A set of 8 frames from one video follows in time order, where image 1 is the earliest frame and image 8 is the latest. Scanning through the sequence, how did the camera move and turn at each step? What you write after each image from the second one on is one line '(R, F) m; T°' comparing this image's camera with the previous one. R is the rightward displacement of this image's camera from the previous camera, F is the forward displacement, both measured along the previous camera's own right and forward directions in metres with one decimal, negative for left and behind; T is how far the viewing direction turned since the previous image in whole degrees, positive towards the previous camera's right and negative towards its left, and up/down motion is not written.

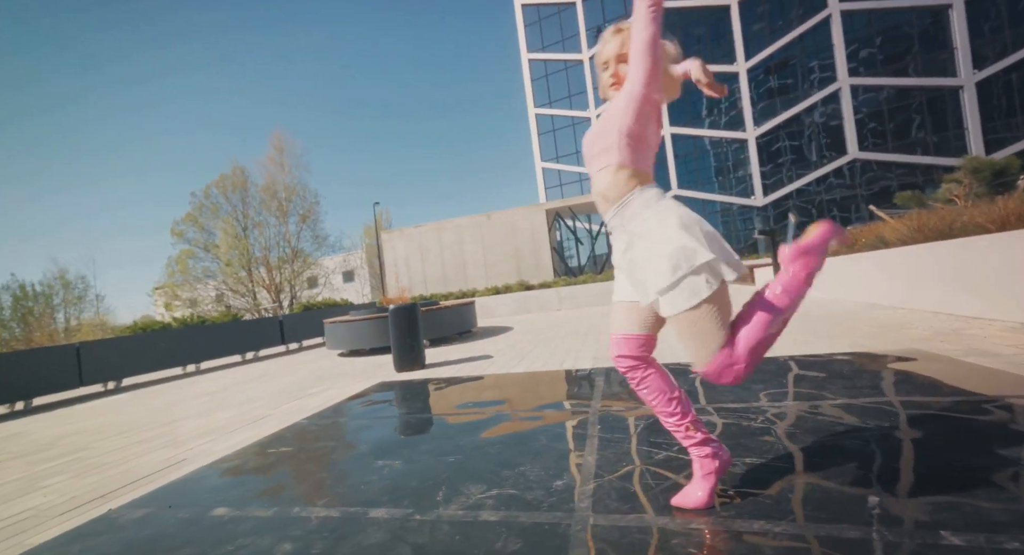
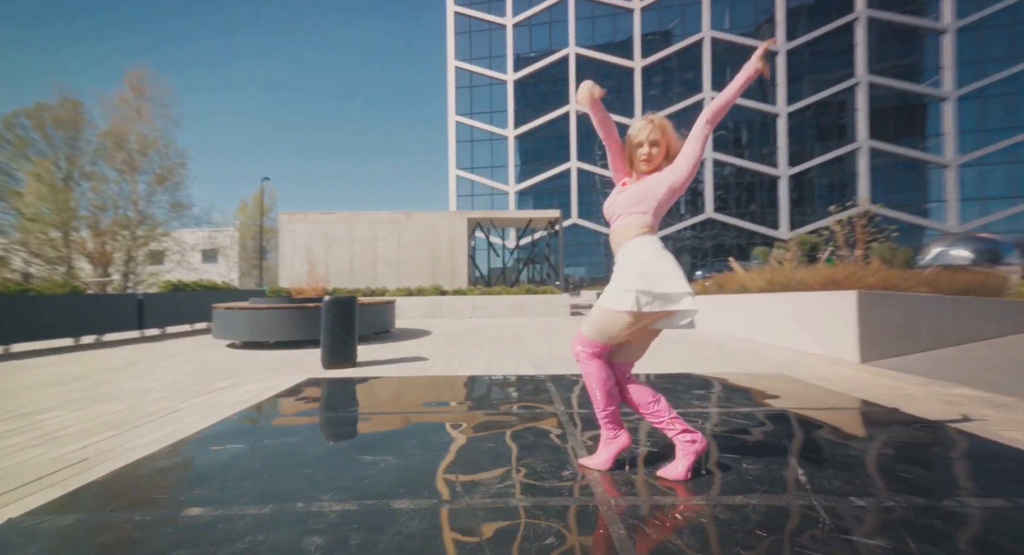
(-1.1, -0.2) m; +18°
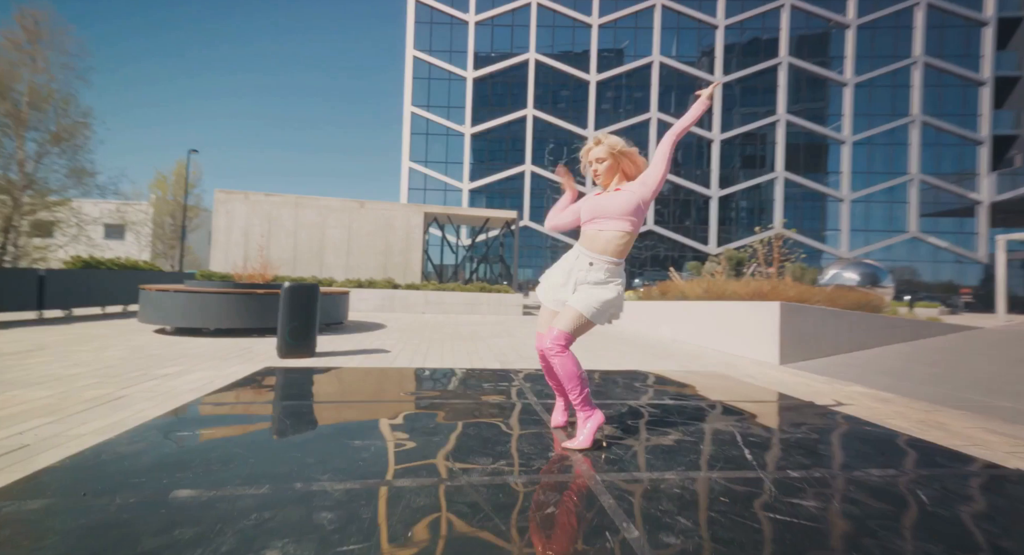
(-0.5, -0.2) m; +9°
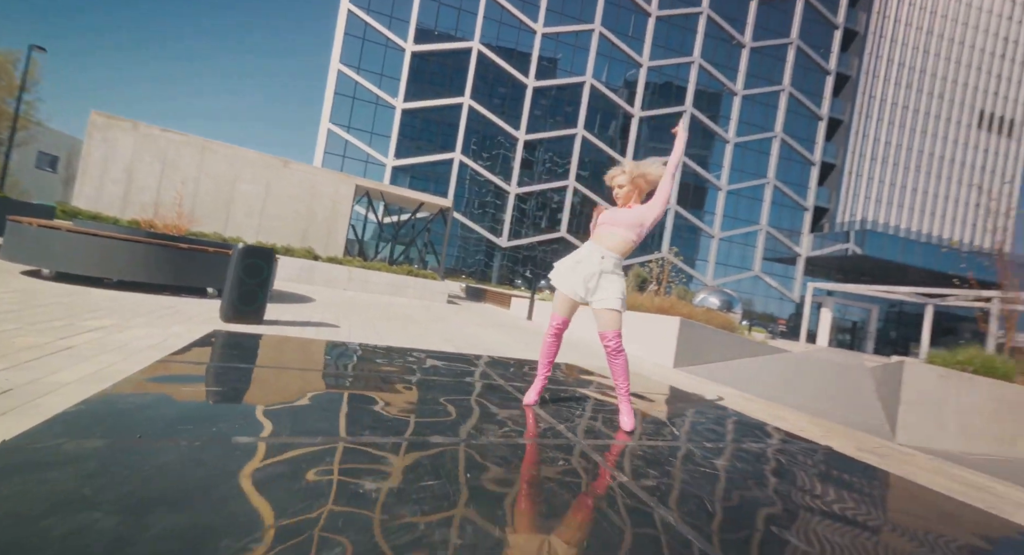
(-1.1, -0.5) m; +15°
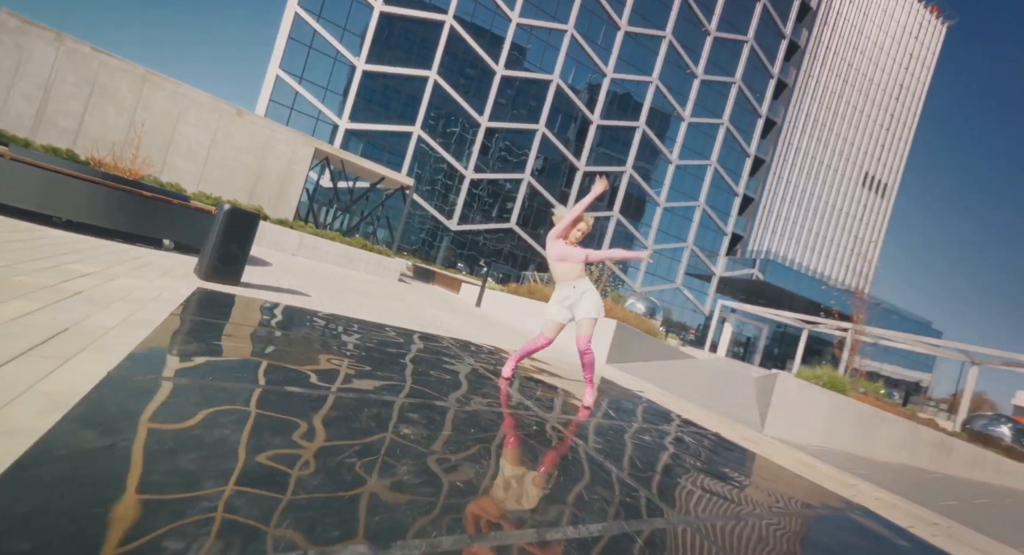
(-0.6, -0.9) m; +9°
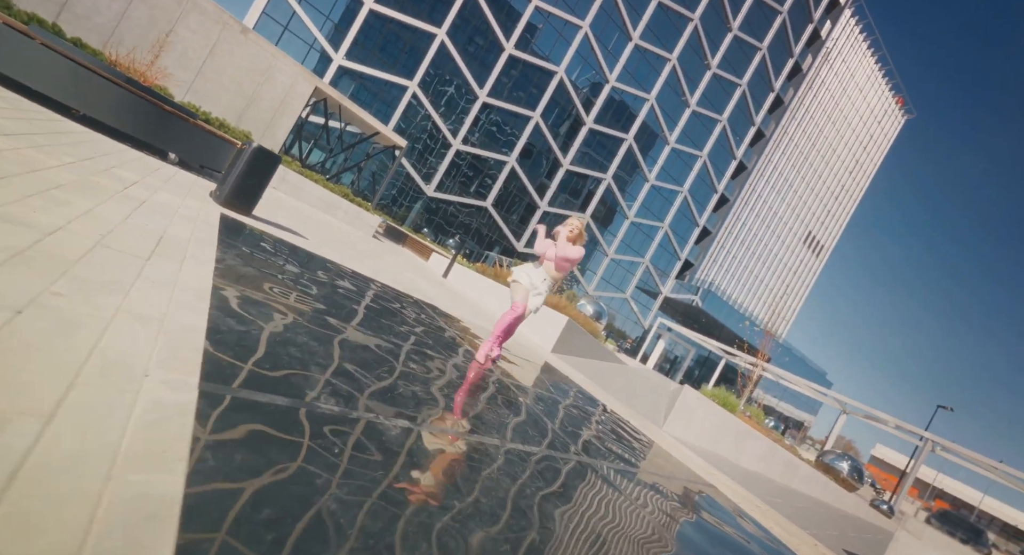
(-0.4, -1.1) m; +5°
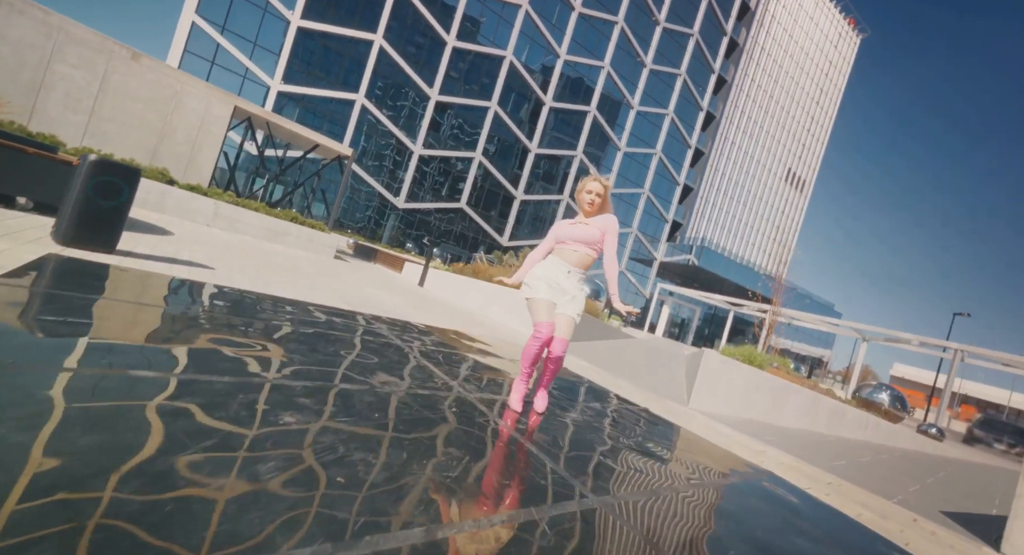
(+0.4, +1.5) m; +1°
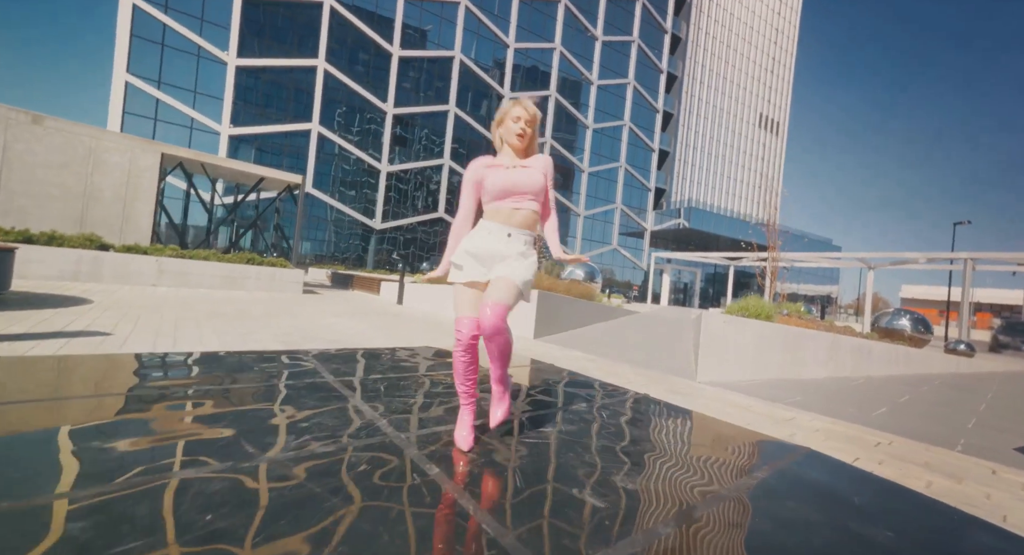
(+0.5, +1.0) m; 0°
